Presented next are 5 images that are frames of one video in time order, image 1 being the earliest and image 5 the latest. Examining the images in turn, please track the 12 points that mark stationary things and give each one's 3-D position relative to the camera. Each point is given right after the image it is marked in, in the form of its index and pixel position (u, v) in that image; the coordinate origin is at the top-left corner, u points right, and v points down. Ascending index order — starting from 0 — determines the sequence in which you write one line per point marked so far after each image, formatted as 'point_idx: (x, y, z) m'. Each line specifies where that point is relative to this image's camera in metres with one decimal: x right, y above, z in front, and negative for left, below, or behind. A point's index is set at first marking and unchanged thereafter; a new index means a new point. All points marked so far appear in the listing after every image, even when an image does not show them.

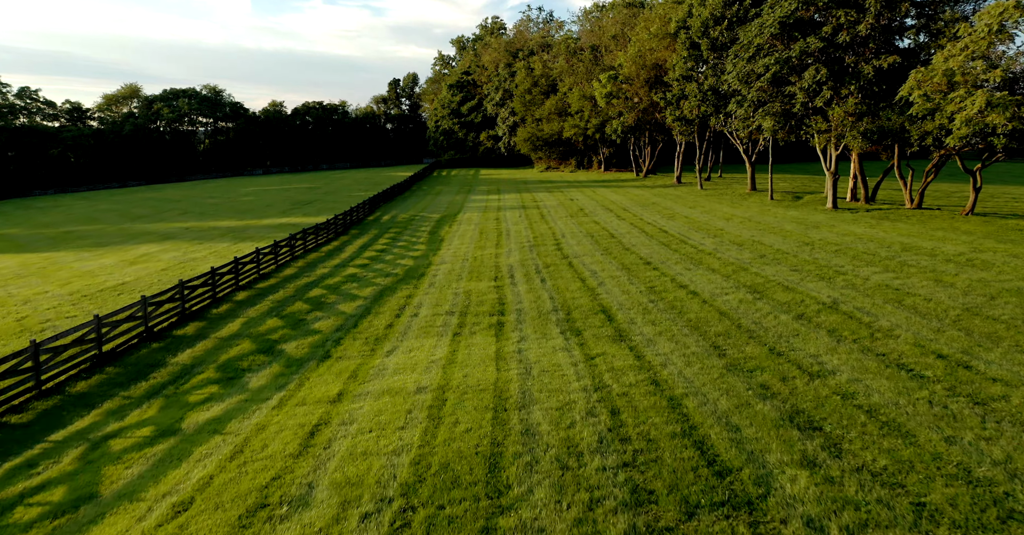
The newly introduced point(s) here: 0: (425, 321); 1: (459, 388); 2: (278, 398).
0: (-1.9, -1.2, +15.1) m
1: (-0.9, -2.1, +11.6) m
2: (-4.0, -2.3, +11.6) m
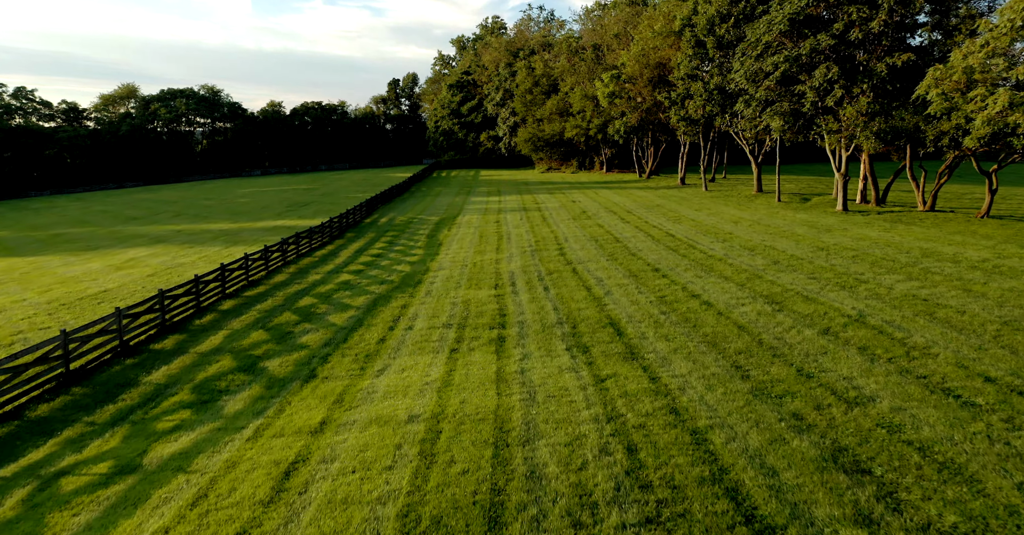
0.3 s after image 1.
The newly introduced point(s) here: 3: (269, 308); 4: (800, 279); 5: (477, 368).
0: (-1.9, -1.4, +14.0) m
1: (-0.9, -2.3, +10.5) m
2: (-3.9, -2.5, +10.5) m
3: (-6.3, -1.0, +18.1) m
4: (+7.5, -0.3, +18.0) m
5: (-0.6, -1.8, +12.0) m
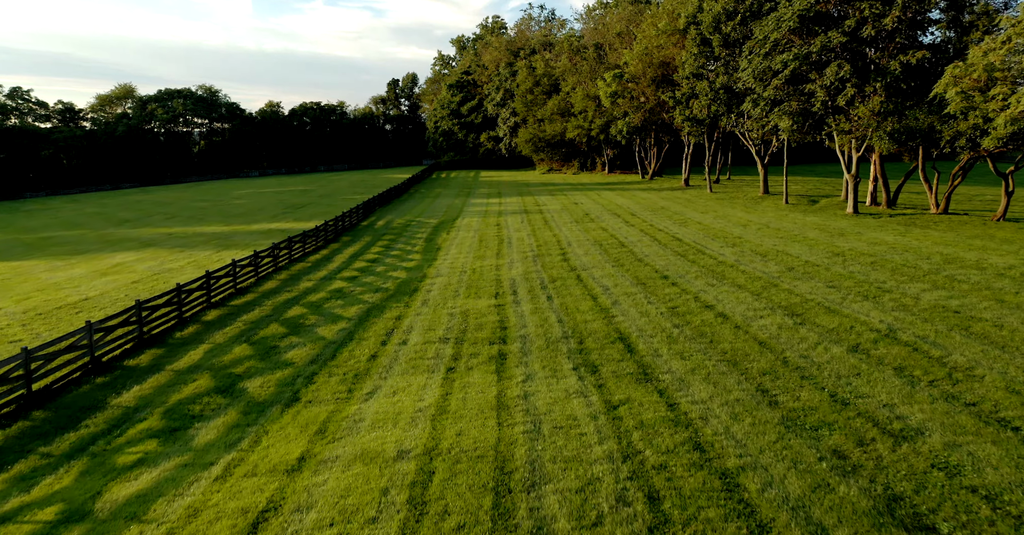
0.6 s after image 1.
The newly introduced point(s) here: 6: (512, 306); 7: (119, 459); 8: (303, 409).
0: (-1.8, -1.6, +13.0) m
1: (-0.8, -2.5, +9.5) m
2: (-3.9, -2.6, +9.5) m
3: (-6.3, -1.2, +17.0) m
4: (+7.5, -0.5, +17.0) m
5: (-0.6, -2.0, +11.0) m
6: (0.0, -0.9, +16.6) m
7: (-5.5, -2.7, +9.7) m
8: (-3.2, -2.2, +10.6) m
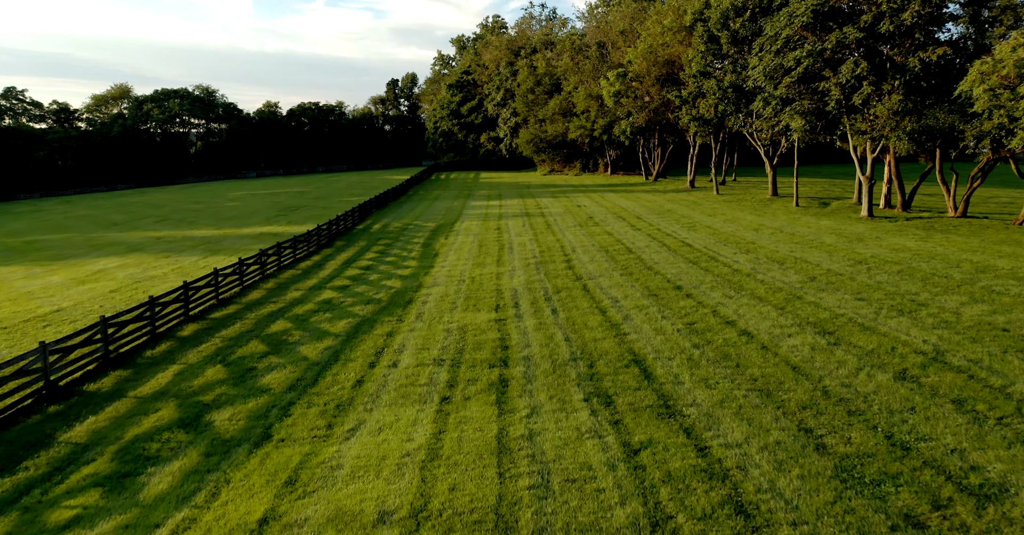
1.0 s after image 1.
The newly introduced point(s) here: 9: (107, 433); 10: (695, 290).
0: (-1.8, -1.8, +11.6) m
1: (-0.8, -2.8, +8.1) m
2: (-3.9, -2.9, +8.1) m
3: (-6.2, -1.5, +15.7) m
4: (+7.6, -0.8, +15.6) m
5: (-0.5, -2.2, +9.6) m
6: (0.0, -1.2, +15.3) m
7: (-5.4, -2.9, +8.3) m
8: (-3.2, -2.4, +9.3) m
9: (-5.9, -2.4, +10.2) m
10: (+4.7, -0.6, +17.7) m
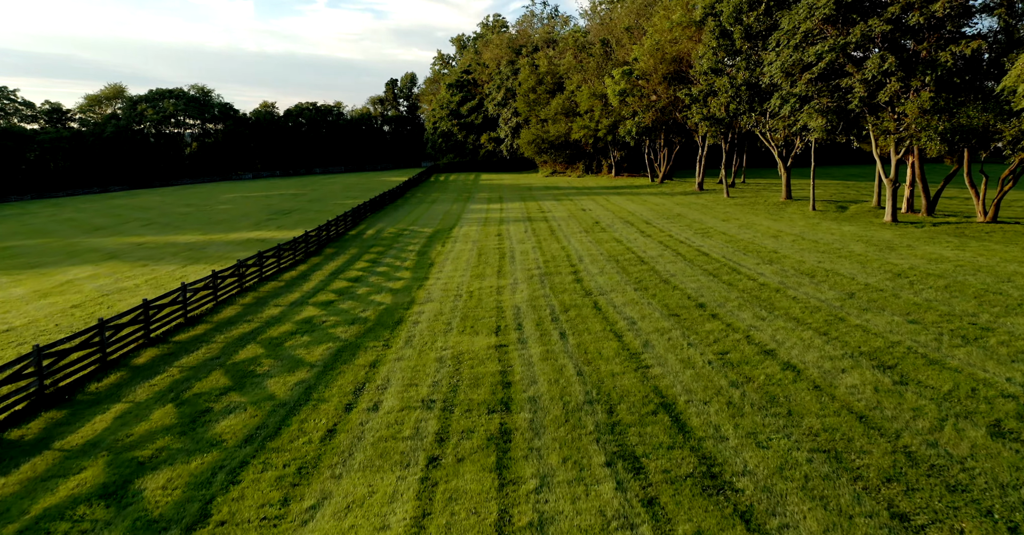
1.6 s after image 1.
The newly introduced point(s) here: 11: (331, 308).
0: (-1.7, -2.2, +9.6) m
1: (-0.8, -3.1, +6.1) m
2: (-3.8, -3.2, +6.1) m
3: (-6.2, -1.9, +13.7) m
4: (+7.6, -1.1, +13.6) m
5: (-0.5, -2.6, +7.6) m
6: (+0.1, -1.5, +13.3) m
7: (-5.4, -3.3, +6.3) m
8: (-3.1, -2.8, +7.3) m
9: (-5.9, -2.8, +8.2) m
10: (+4.7, -0.9, +15.7) m
11: (-4.8, -1.1, +18.2) m
